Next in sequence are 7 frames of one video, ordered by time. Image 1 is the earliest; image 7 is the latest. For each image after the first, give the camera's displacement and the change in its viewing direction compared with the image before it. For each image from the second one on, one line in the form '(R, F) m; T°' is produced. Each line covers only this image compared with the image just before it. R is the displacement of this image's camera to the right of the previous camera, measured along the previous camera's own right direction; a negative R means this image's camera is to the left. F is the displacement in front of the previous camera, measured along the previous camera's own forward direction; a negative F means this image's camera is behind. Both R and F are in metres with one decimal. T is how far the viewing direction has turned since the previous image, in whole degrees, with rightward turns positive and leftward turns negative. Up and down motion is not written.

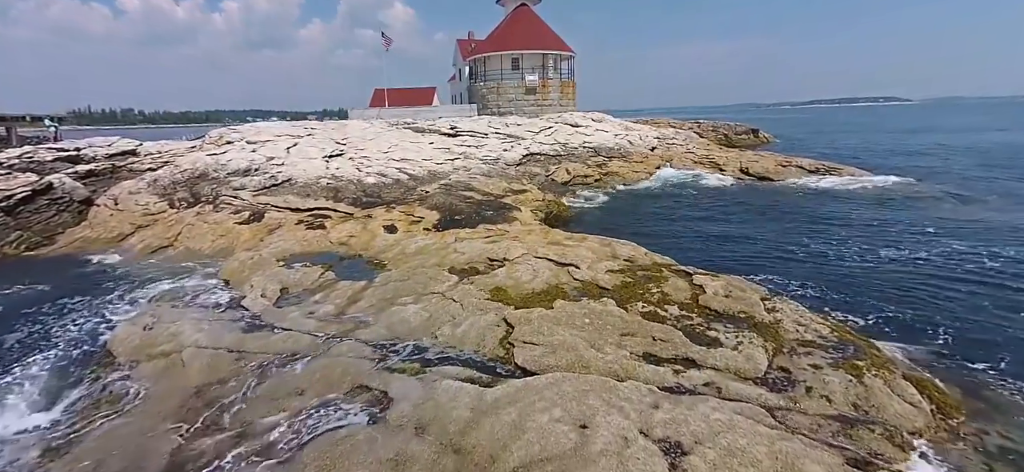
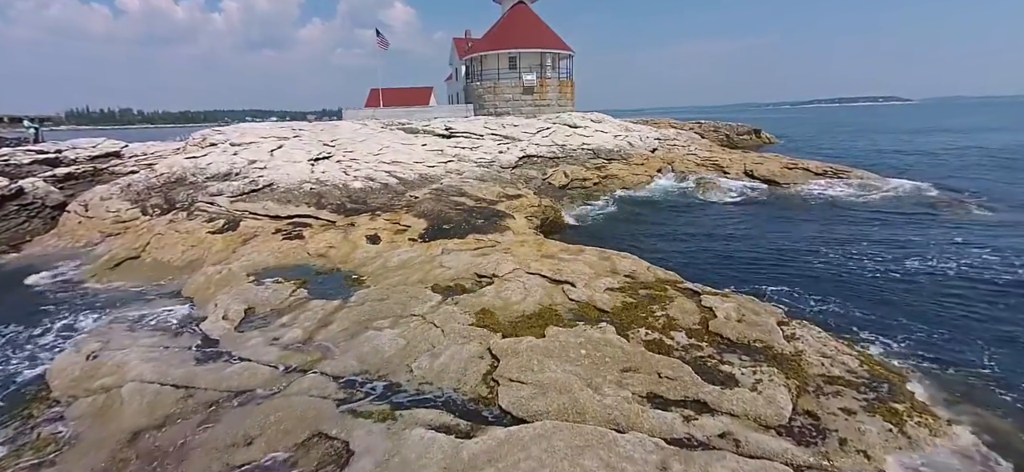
(+0.2, +1.1) m; 0°
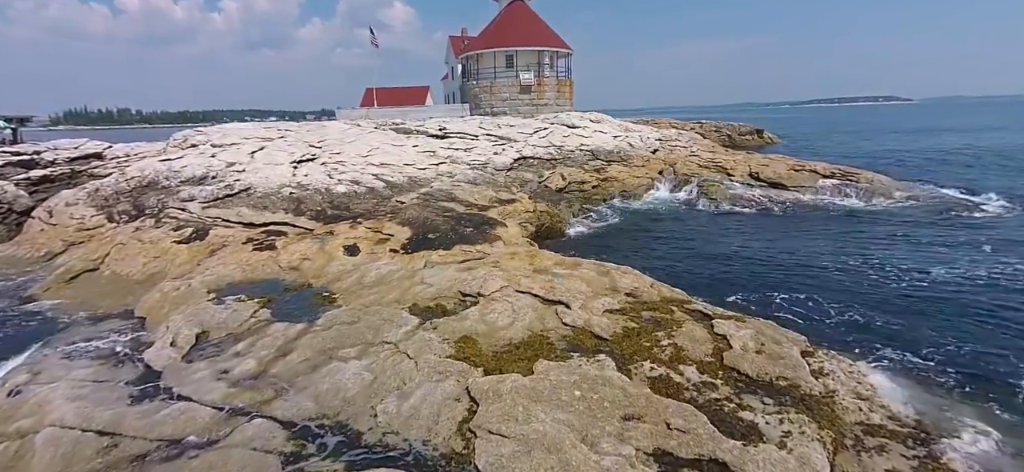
(+0.3, +1.2) m; 0°
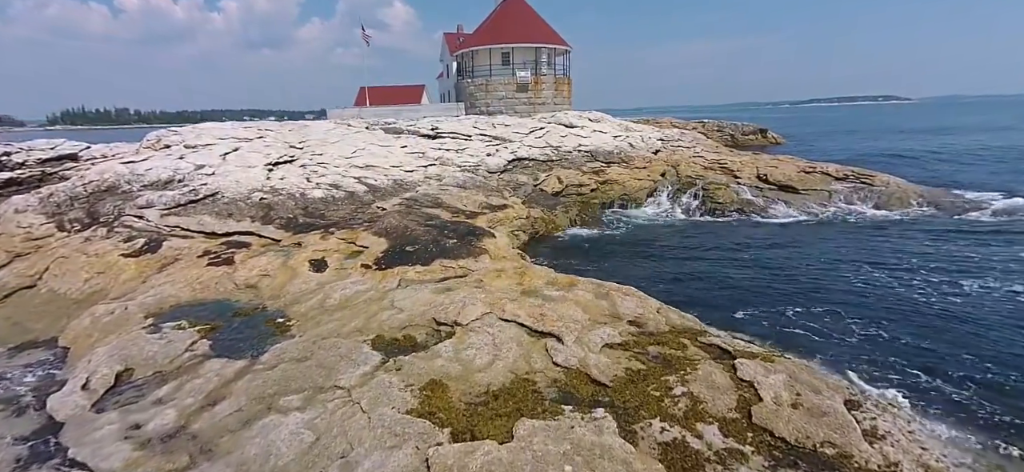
(+0.3, +1.5) m; 0°
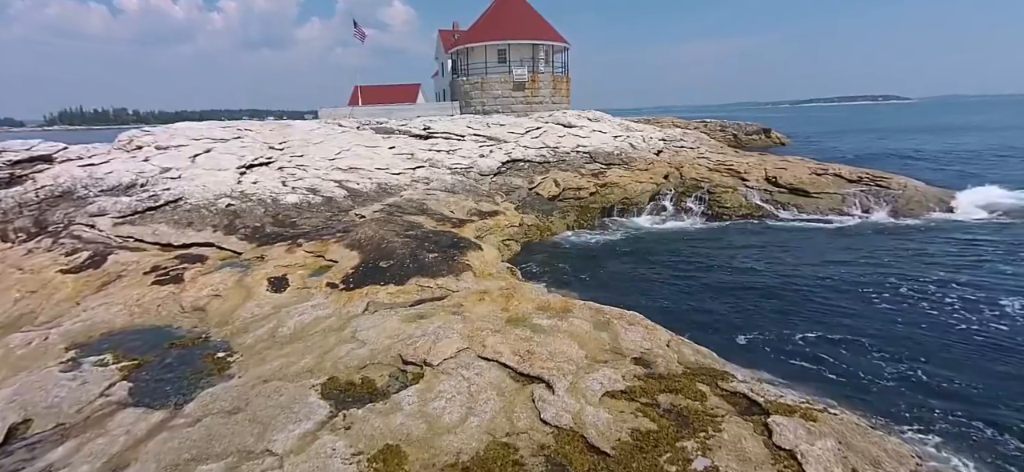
(+0.3, +1.4) m; 0°
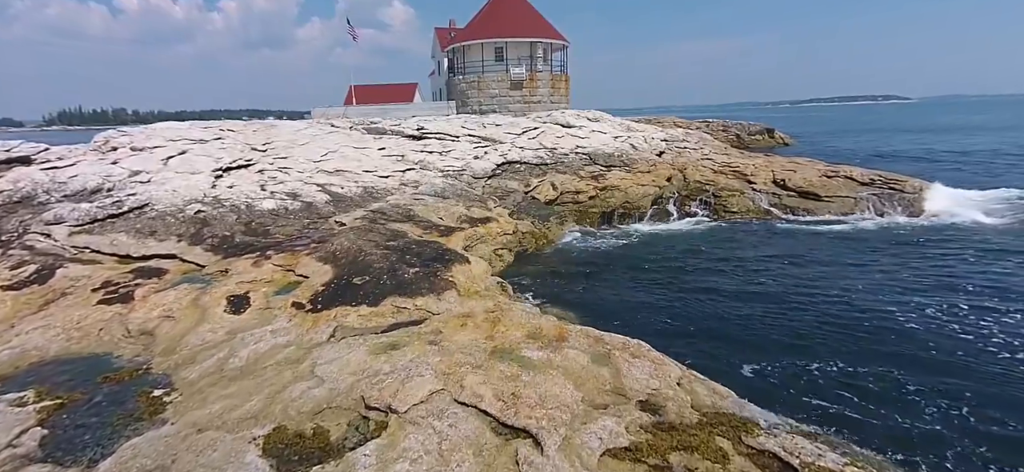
(+0.2, +1.1) m; 0°
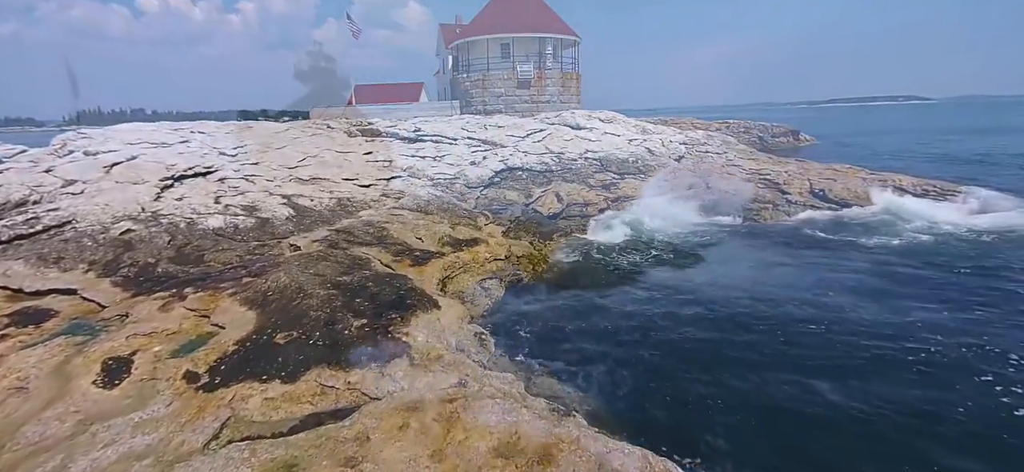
(+0.5, +2.5) m; -2°
